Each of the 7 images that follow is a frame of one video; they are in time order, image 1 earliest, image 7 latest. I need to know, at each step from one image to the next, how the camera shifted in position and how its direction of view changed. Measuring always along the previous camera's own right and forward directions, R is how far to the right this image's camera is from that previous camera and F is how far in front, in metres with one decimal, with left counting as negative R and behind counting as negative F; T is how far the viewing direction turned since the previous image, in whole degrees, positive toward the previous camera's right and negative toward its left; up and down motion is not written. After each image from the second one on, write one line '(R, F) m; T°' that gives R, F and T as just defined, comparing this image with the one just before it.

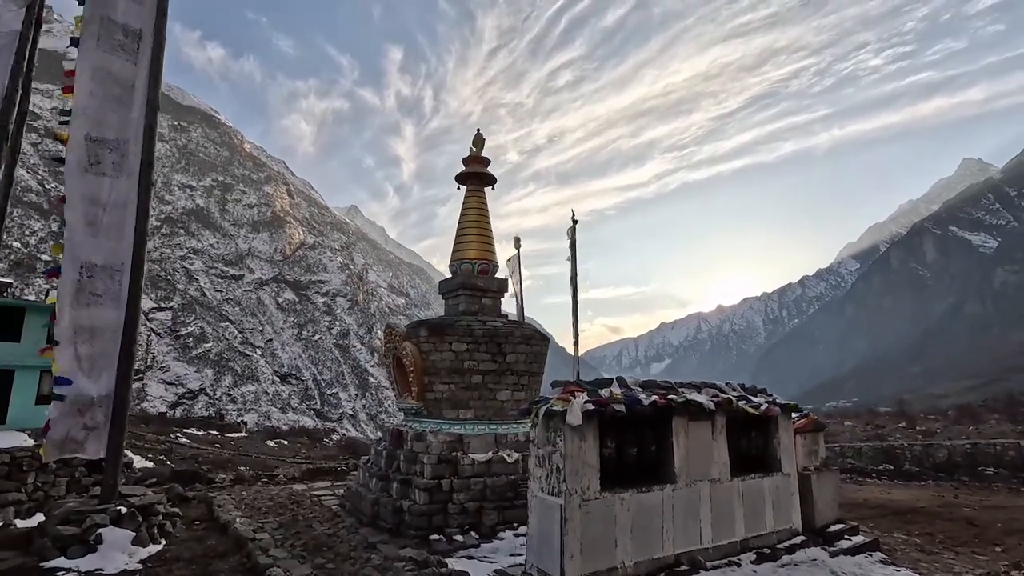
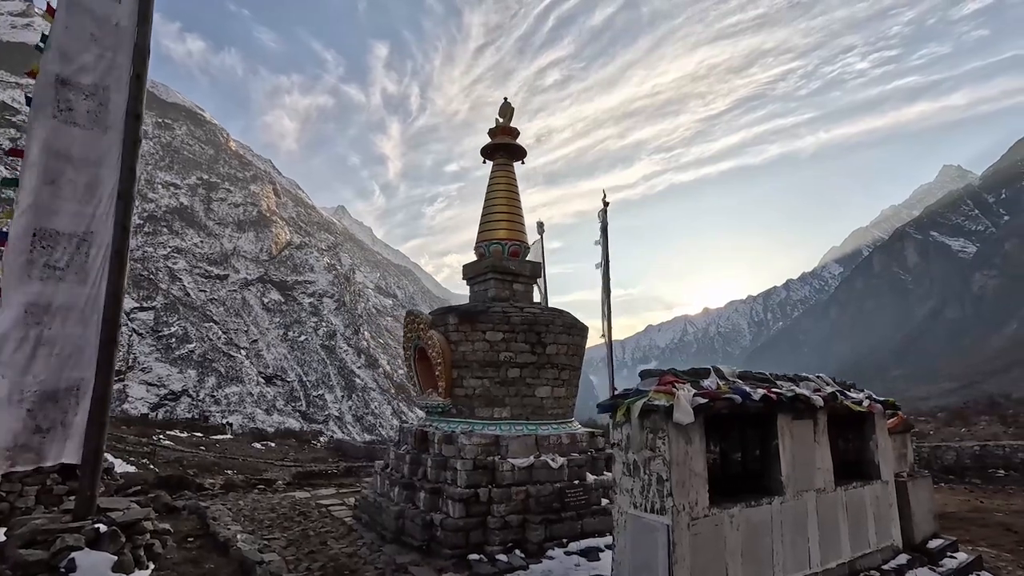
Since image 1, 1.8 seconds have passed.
(-0.7, +1.0) m; +1°
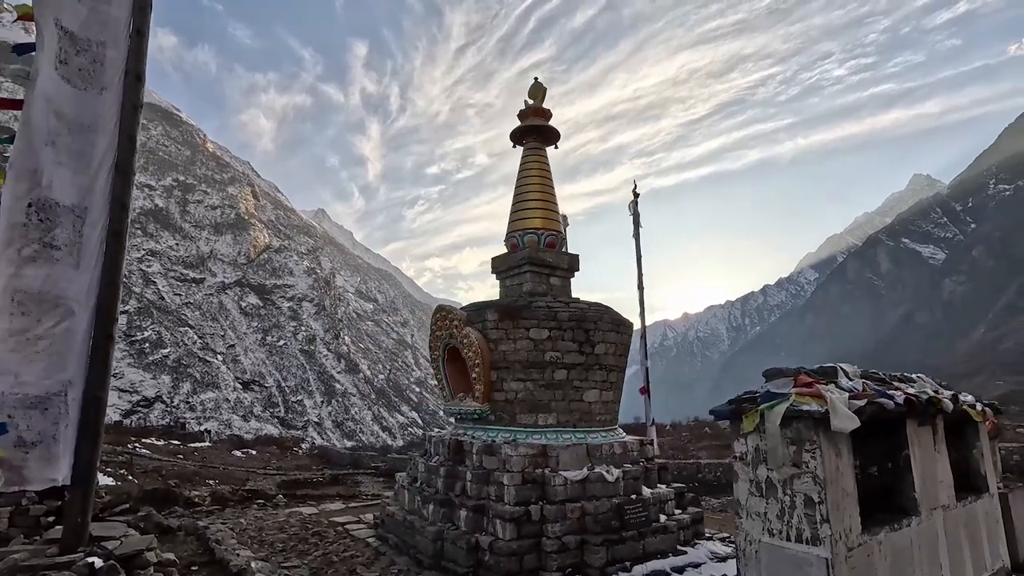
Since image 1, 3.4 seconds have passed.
(-0.8, +0.8) m; +2°
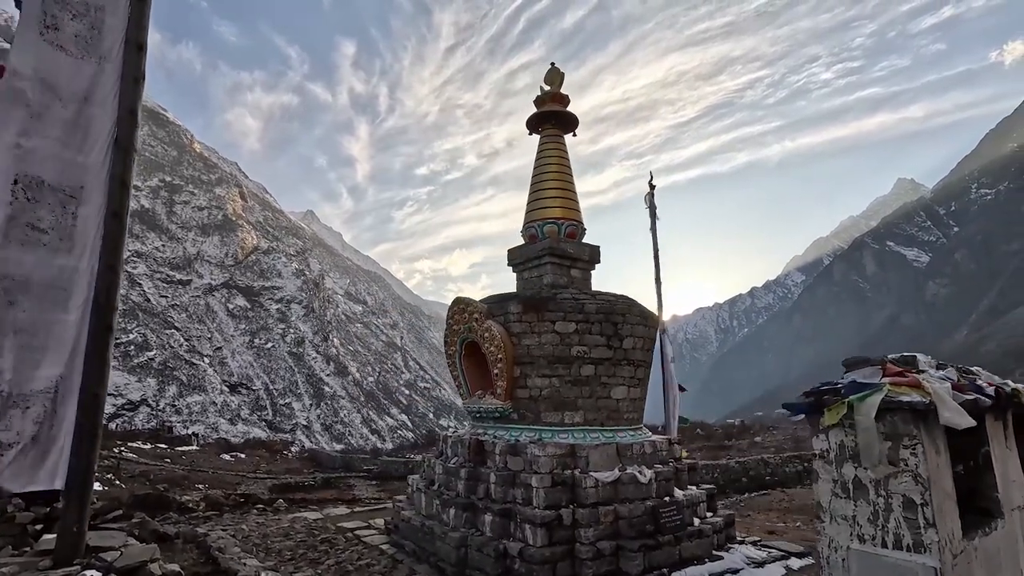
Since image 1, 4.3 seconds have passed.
(-0.4, +0.4) m; +1°
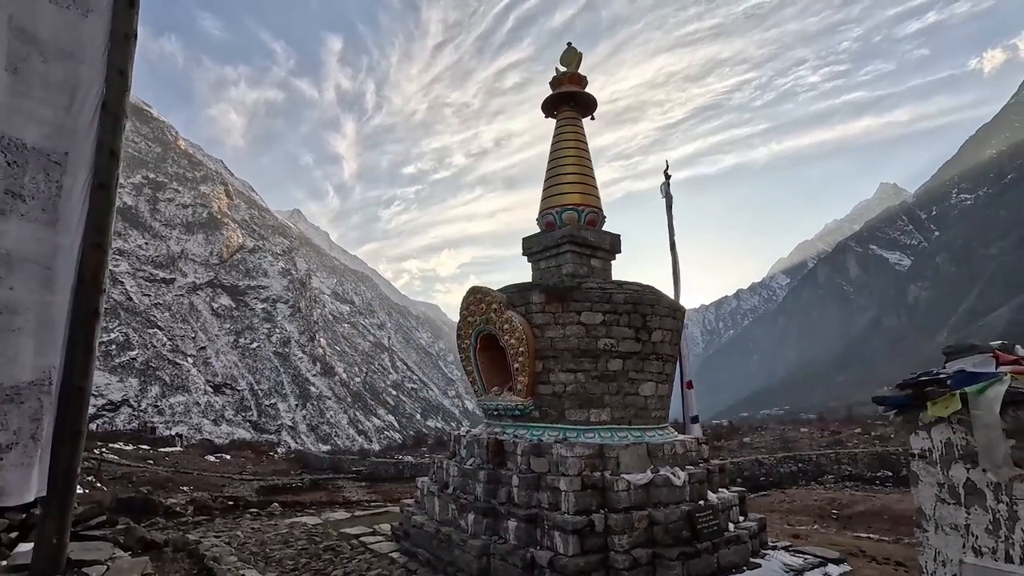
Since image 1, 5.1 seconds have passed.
(-0.4, +0.4) m; +1°
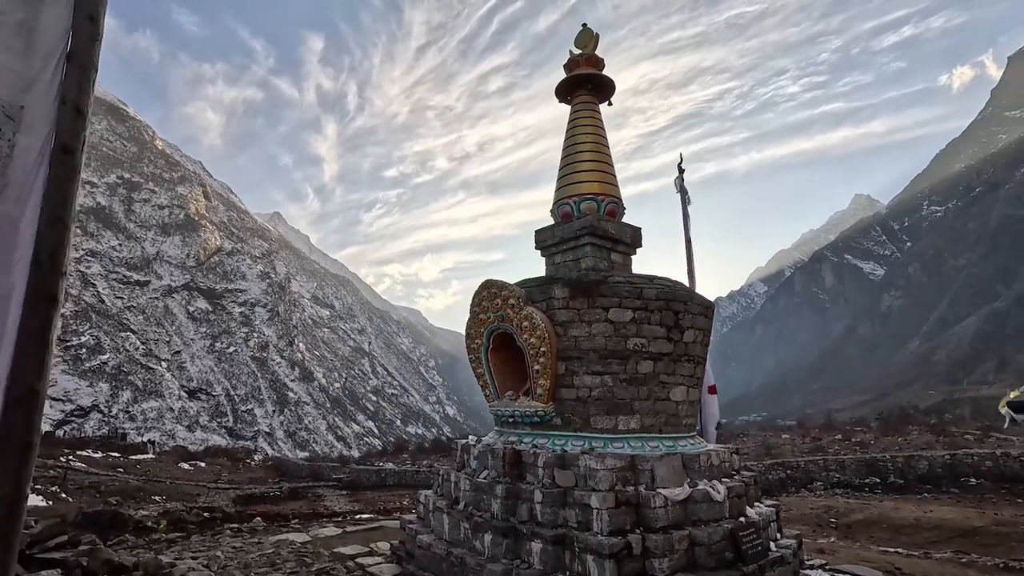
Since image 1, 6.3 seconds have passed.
(-0.4, +0.6) m; +2°
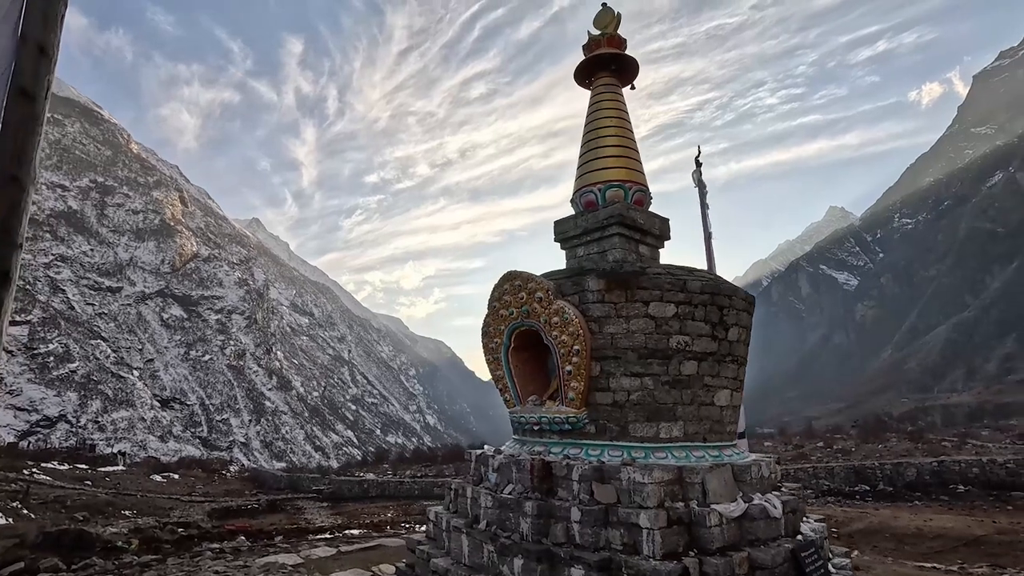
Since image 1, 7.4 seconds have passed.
(-0.4, +0.6) m; +2°
